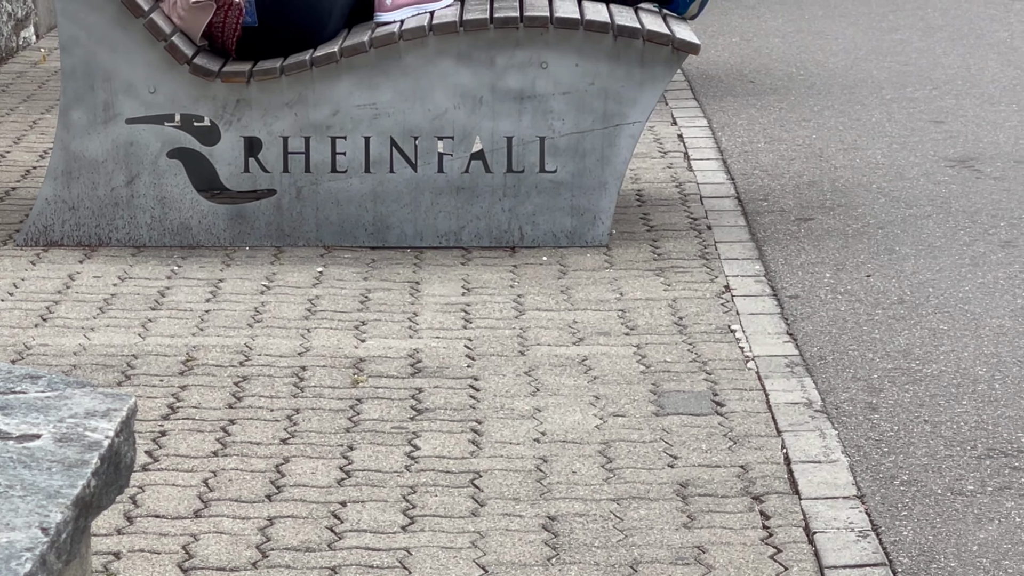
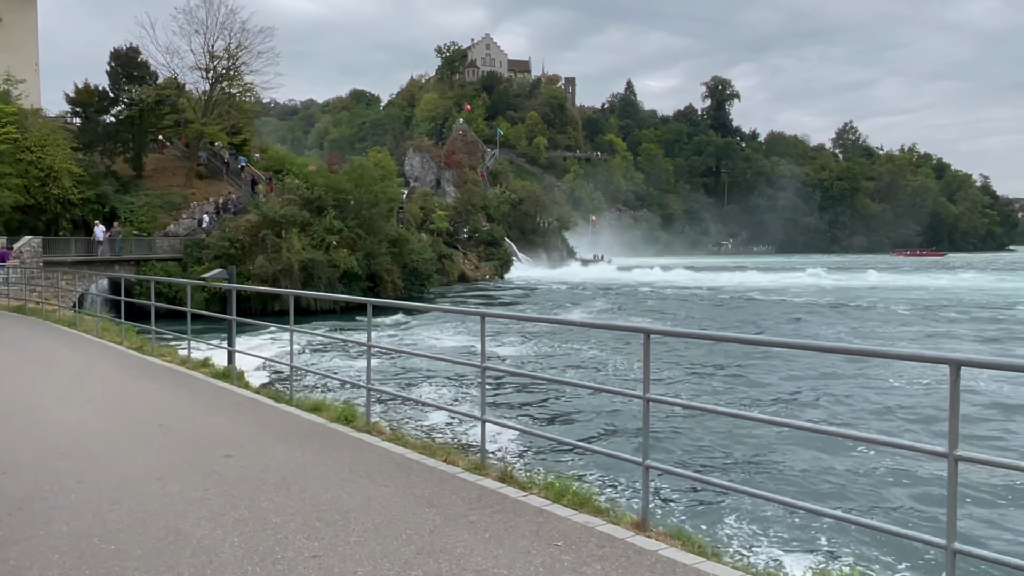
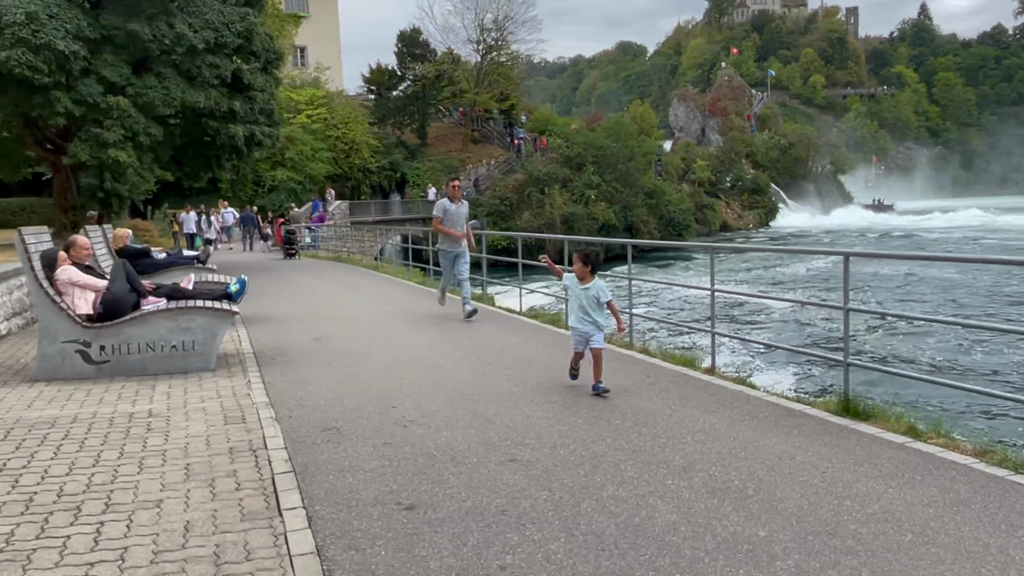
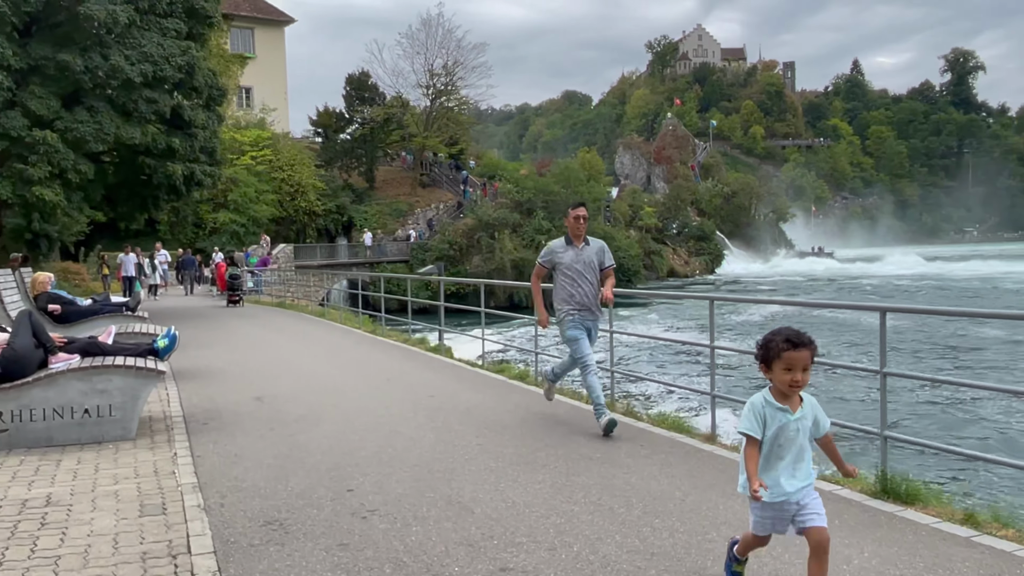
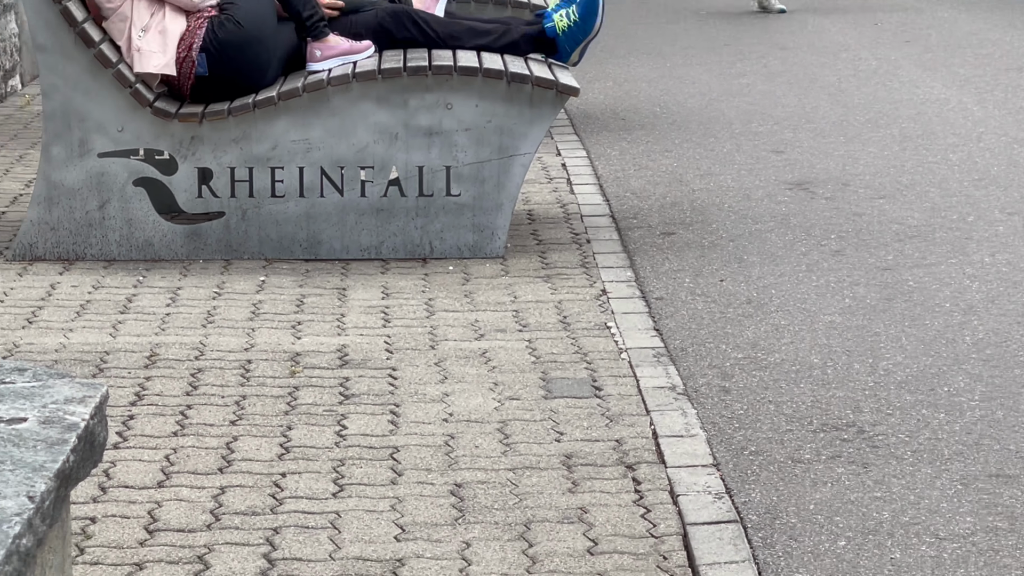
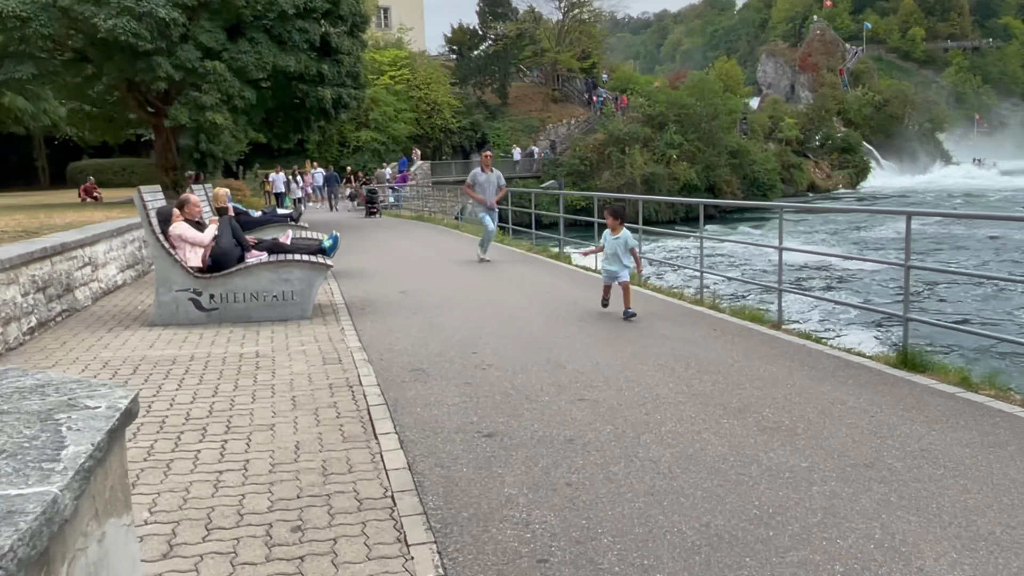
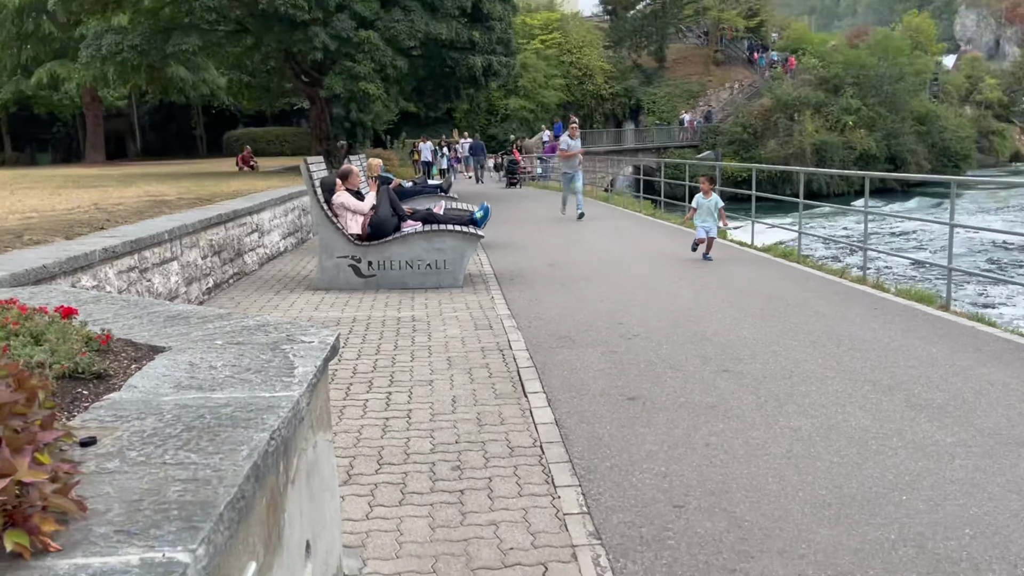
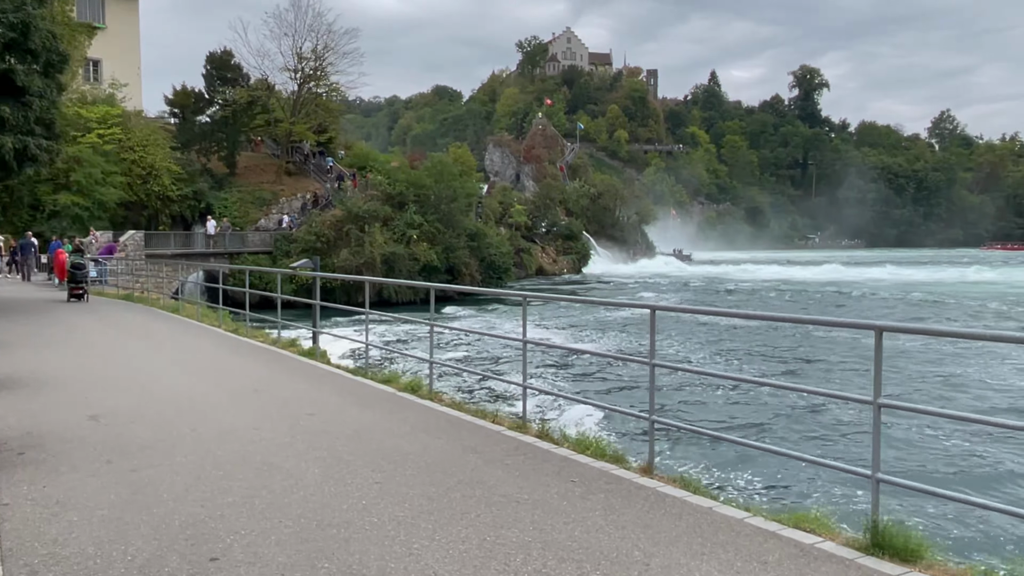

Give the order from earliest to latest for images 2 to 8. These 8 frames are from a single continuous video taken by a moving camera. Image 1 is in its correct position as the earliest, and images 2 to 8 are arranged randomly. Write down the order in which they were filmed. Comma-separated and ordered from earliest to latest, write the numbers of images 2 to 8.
5, 7, 6, 3, 4, 8, 2
